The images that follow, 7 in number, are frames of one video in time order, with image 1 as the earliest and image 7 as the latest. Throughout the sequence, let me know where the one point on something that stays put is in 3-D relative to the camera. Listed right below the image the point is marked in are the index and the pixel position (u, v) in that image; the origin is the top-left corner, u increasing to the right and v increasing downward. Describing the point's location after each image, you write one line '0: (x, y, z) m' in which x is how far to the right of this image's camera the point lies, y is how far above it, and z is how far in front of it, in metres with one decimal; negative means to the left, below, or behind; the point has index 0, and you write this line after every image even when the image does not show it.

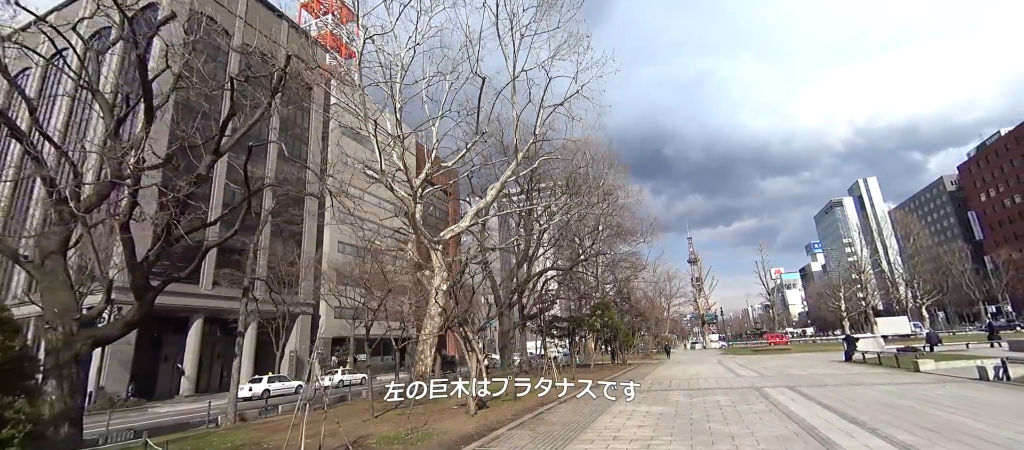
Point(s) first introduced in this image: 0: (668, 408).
0: (+2.5, -3.0, +7.3) m
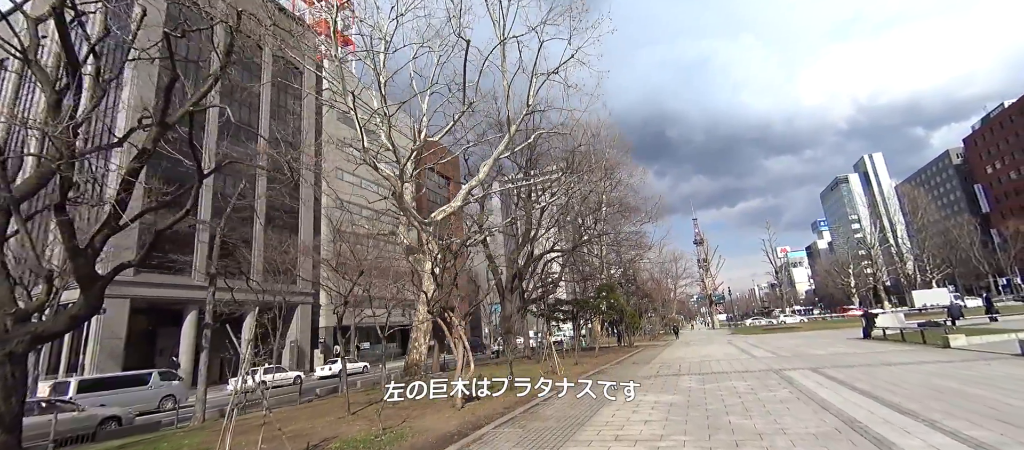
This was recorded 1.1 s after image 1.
0: (+2.4, -2.5, +6.4) m
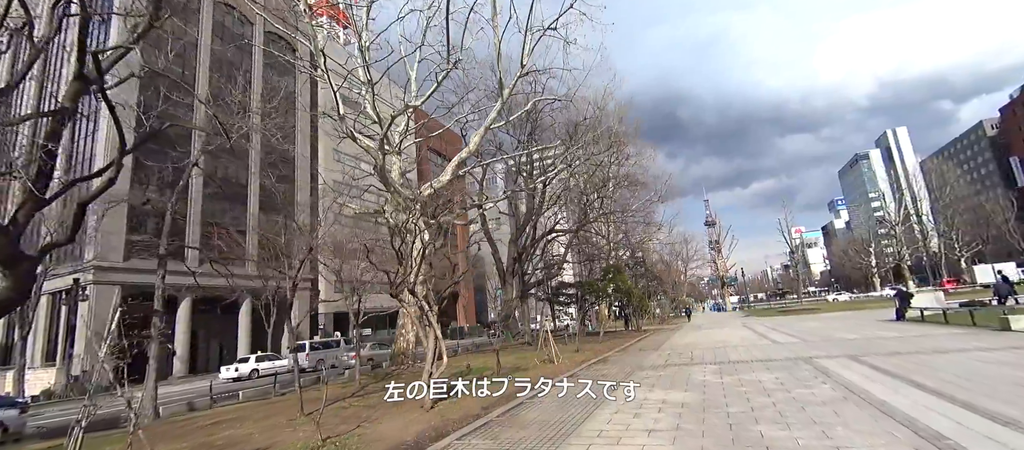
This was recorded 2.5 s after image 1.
0: (+2.1, -2.0, +5.3) m
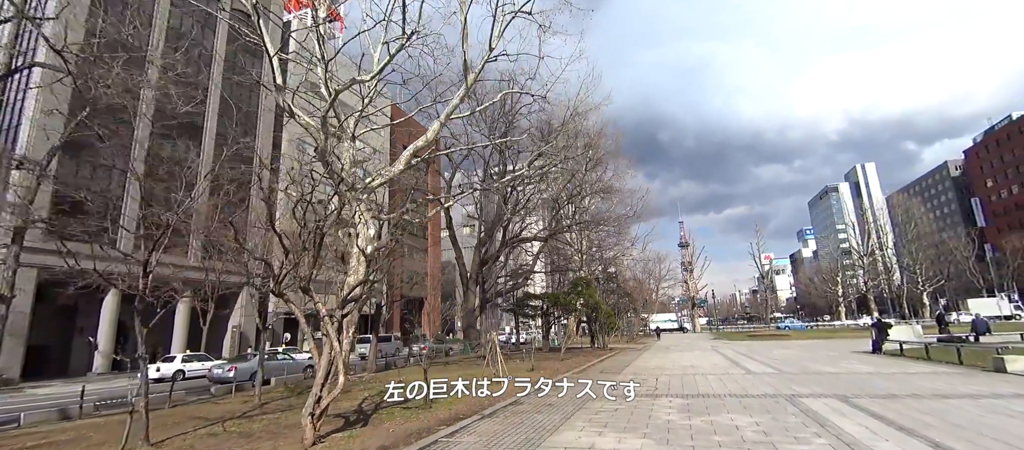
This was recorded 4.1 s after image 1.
0: (+1.3, -2.0, +4.1) m
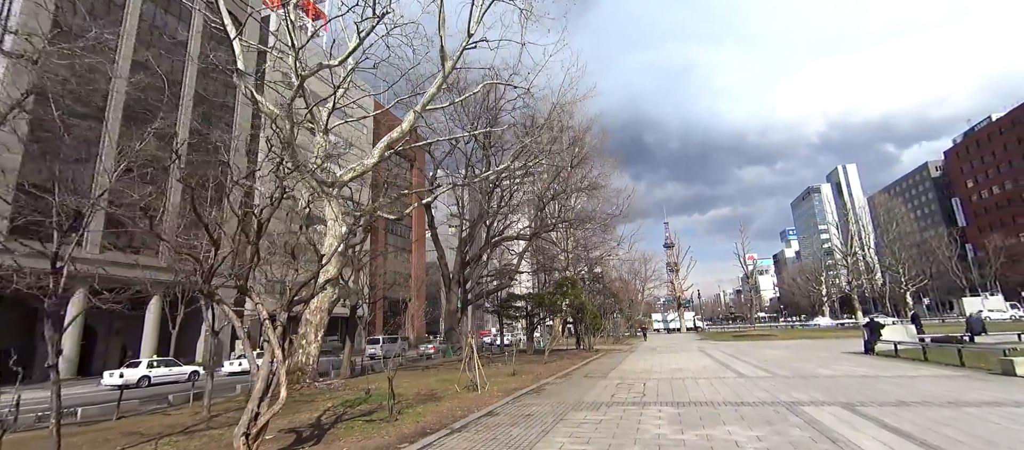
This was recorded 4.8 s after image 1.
0: (+1.0, -1.9, +3.5) m
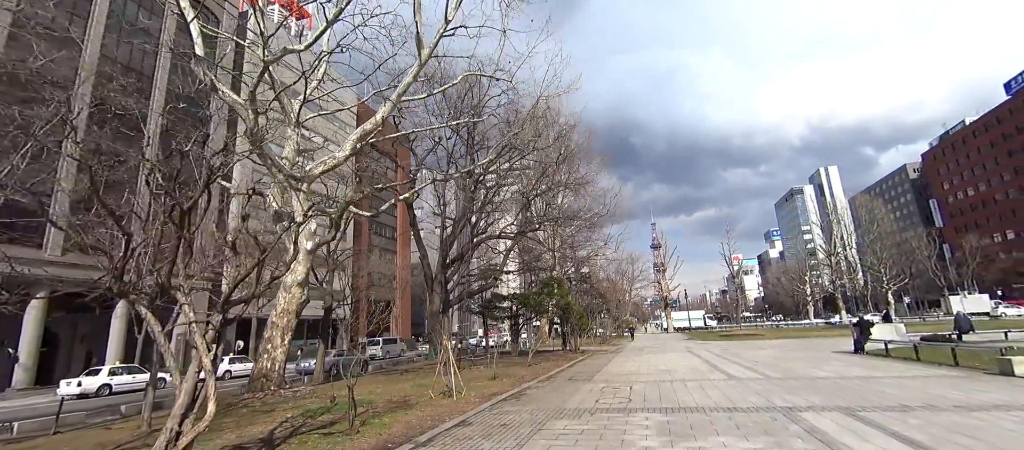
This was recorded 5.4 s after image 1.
0: (+0.8, -1.8, +3.0) m
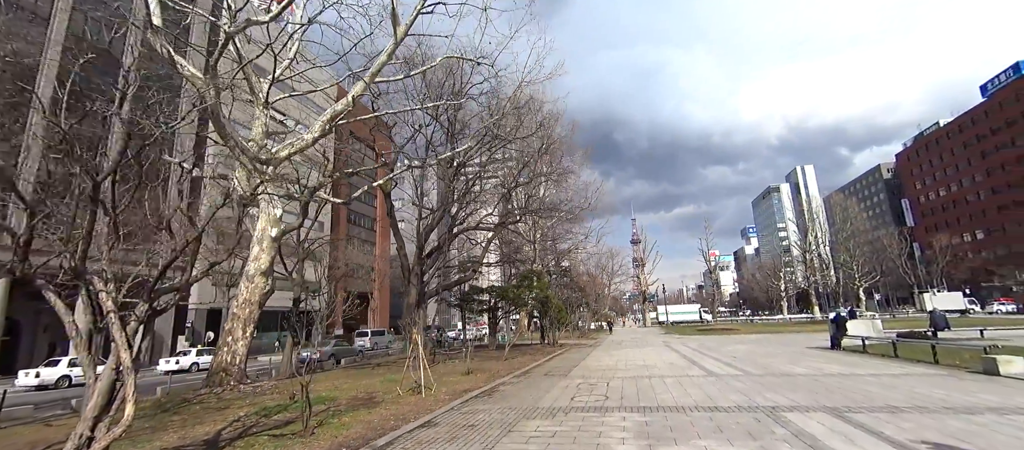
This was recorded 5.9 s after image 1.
0: (+0.5, -1.7, +2.7) m
